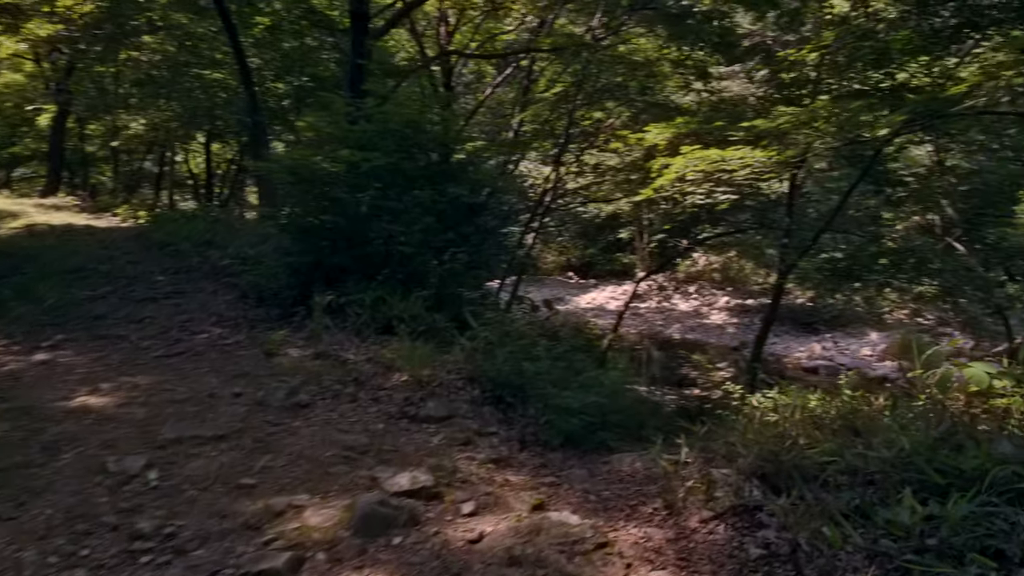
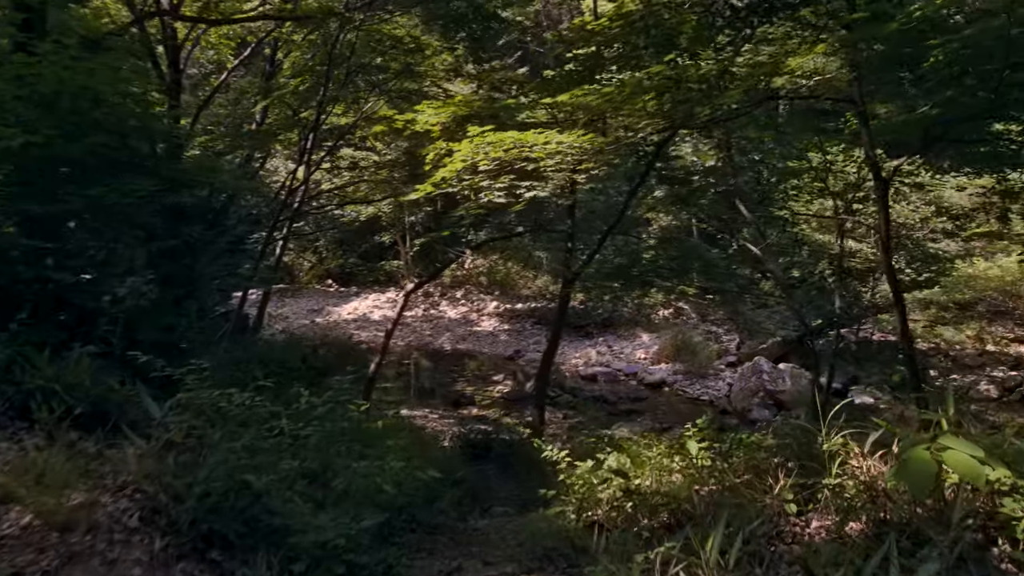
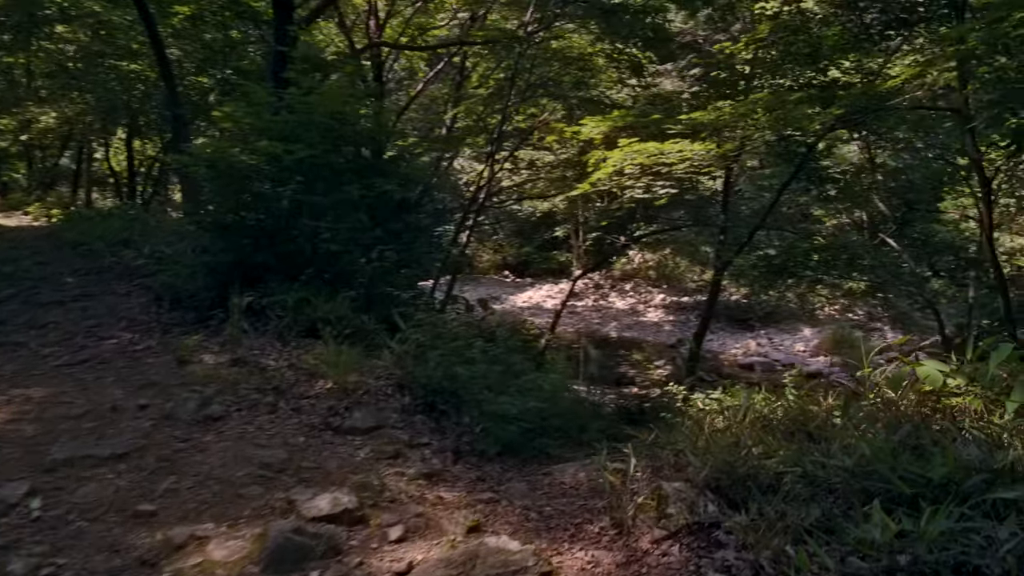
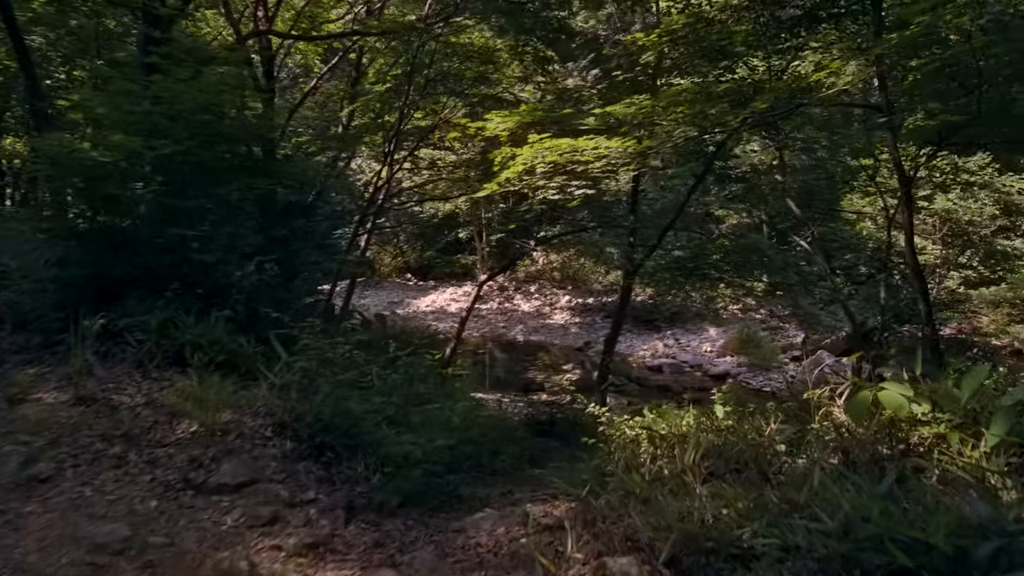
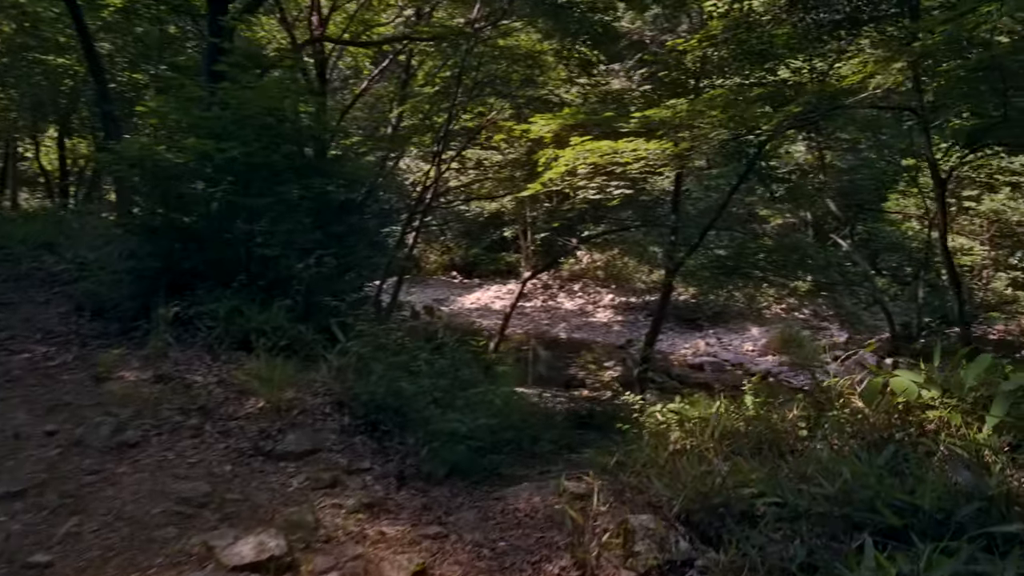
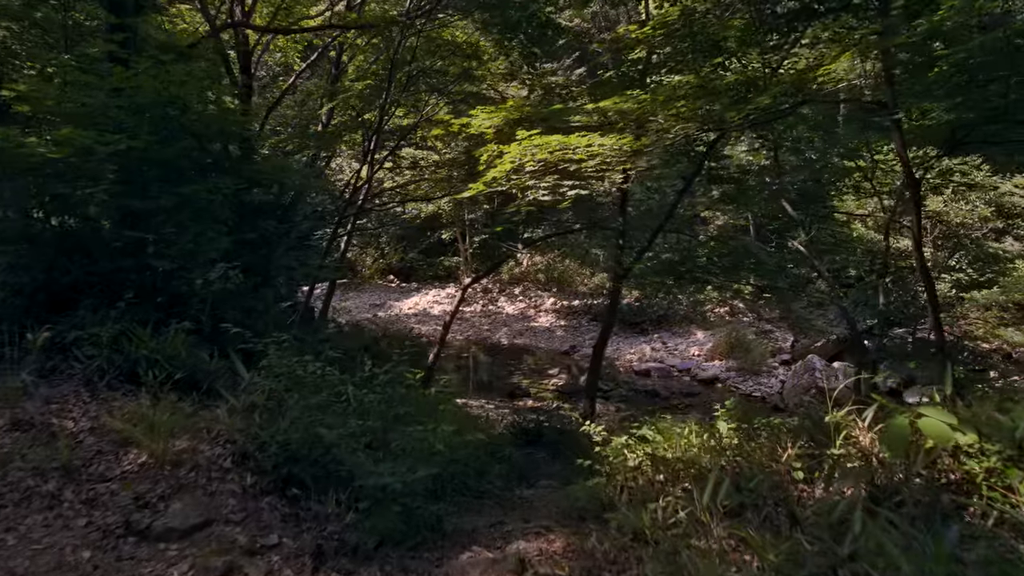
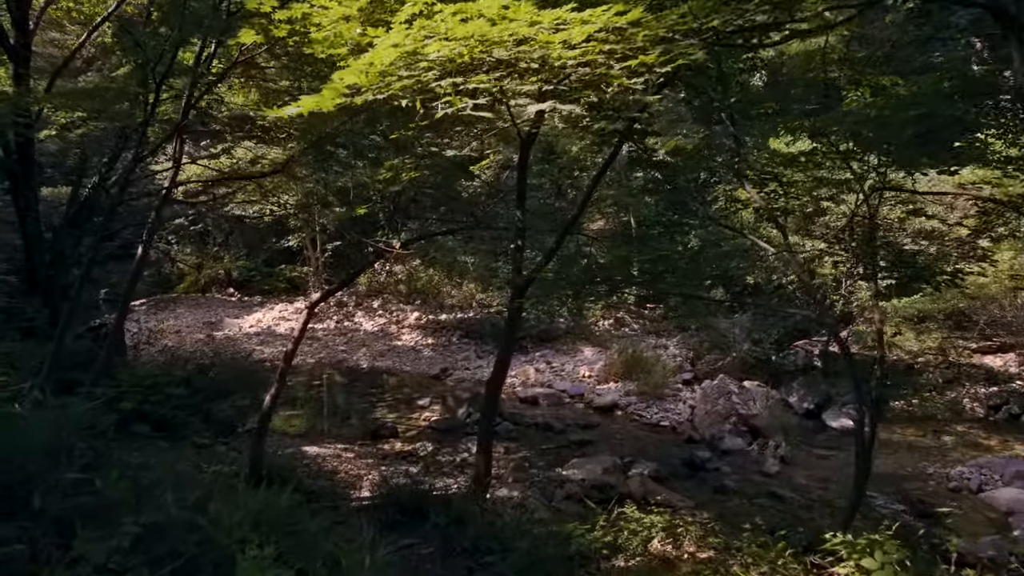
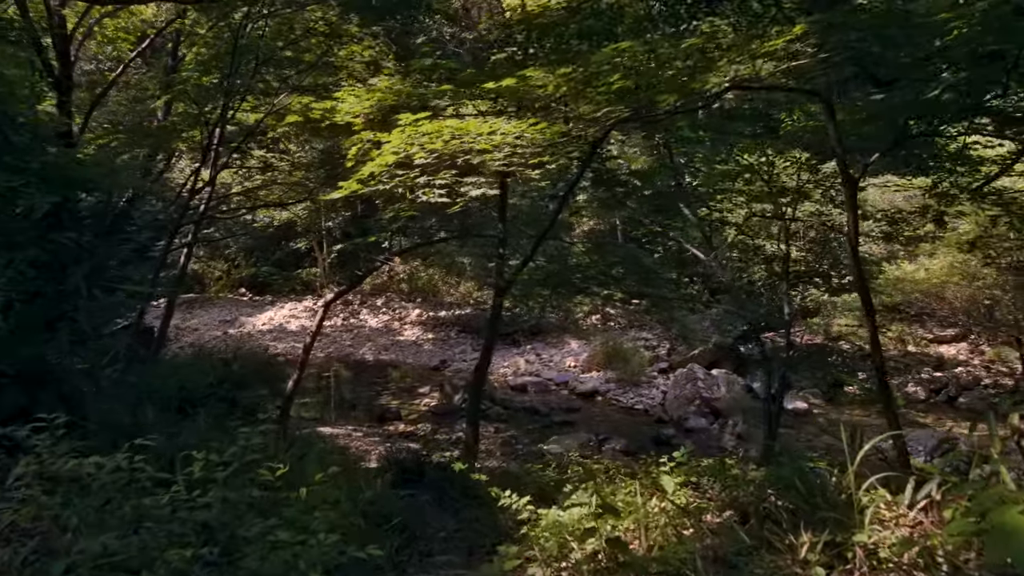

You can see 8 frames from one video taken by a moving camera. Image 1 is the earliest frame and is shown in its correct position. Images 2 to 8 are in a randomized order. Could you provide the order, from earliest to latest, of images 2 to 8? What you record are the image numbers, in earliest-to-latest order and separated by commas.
3, 5, 4, 6, 2, 8, 7
